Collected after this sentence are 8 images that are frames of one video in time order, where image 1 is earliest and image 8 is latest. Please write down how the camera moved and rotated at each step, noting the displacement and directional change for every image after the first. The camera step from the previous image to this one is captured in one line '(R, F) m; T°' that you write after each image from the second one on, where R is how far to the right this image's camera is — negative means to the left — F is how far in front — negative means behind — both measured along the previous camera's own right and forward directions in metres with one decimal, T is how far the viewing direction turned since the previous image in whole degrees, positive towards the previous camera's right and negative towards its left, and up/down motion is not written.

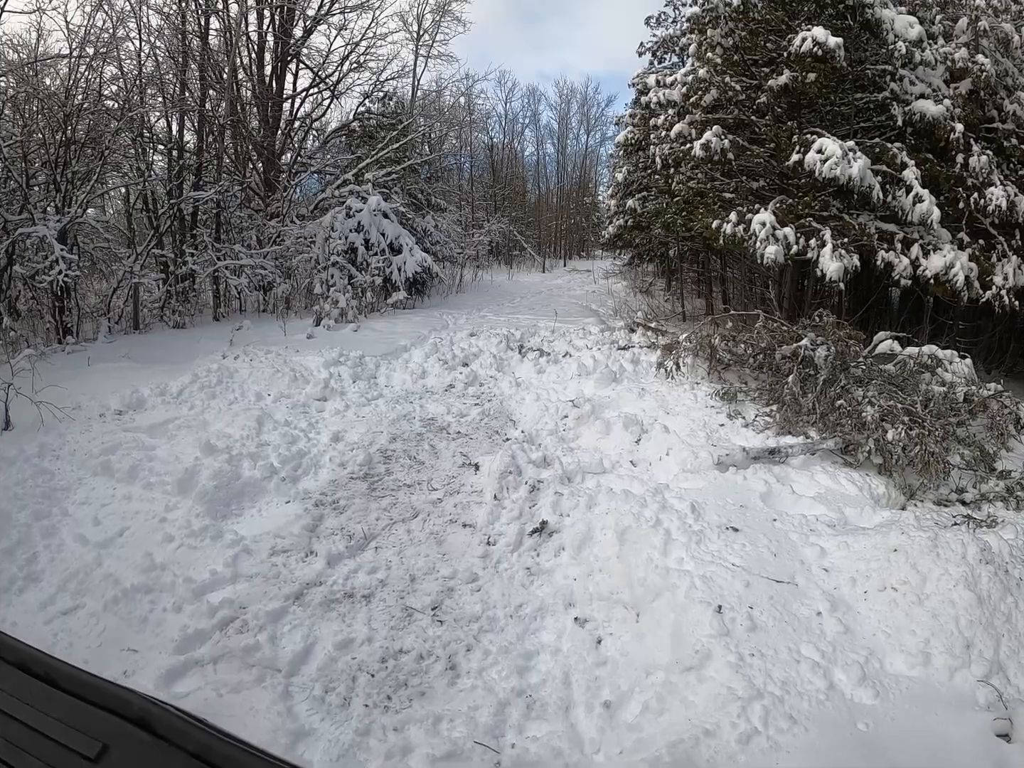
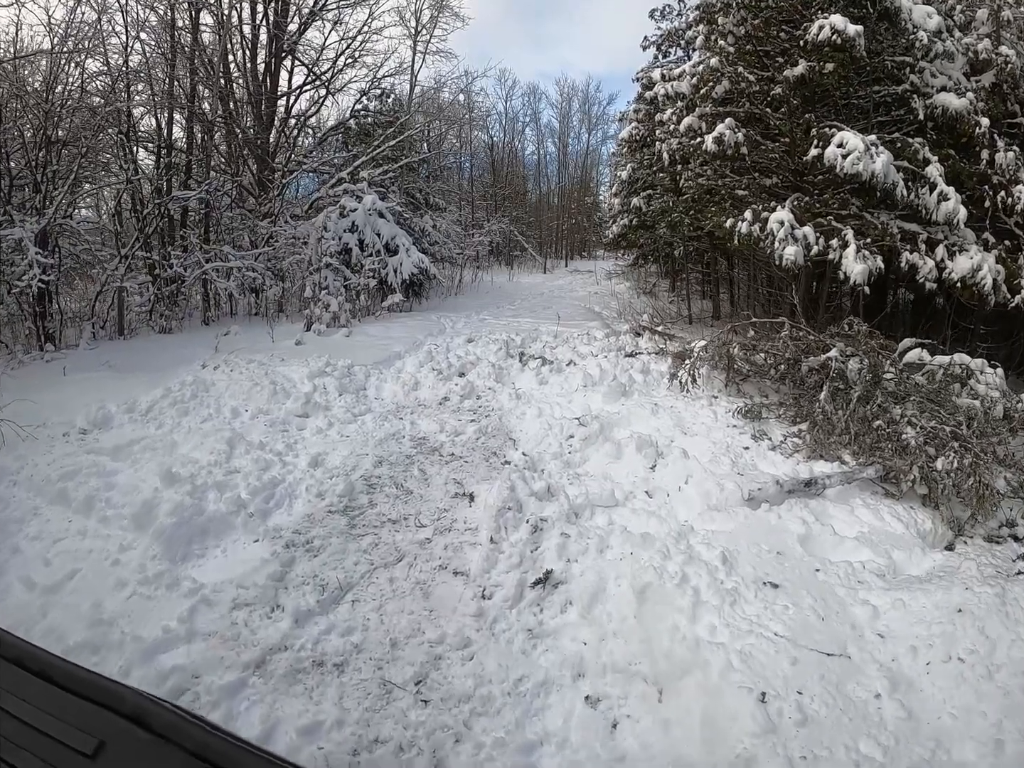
(0.0, +0.6) m; 0°
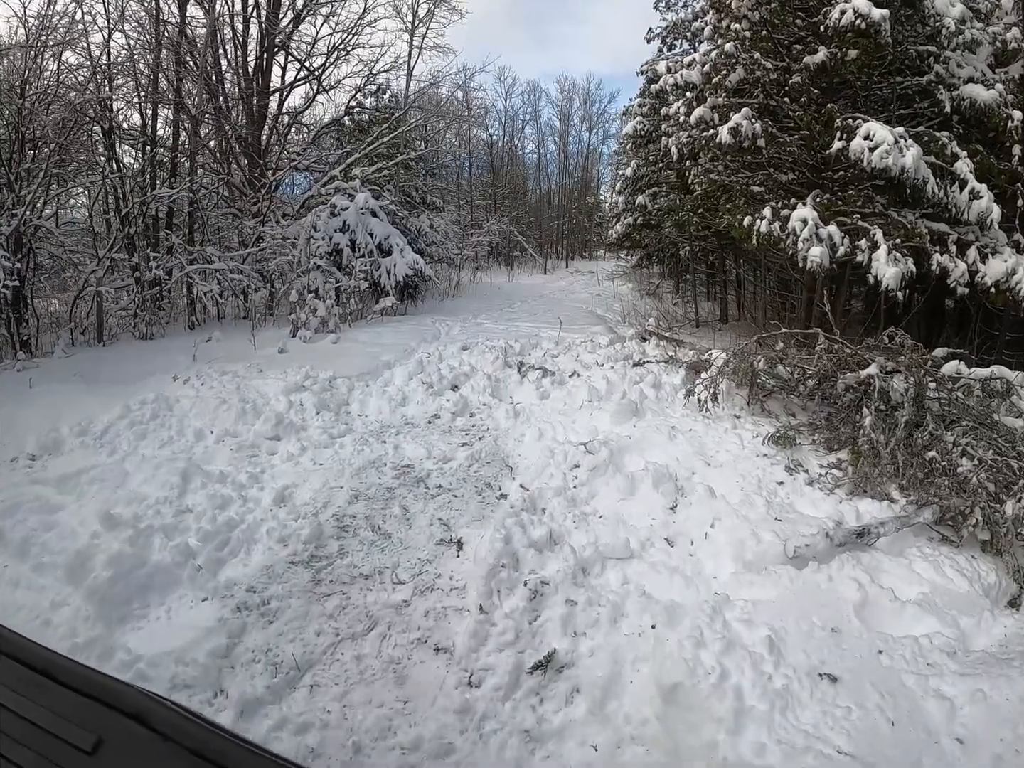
(0.0, +0.7) m; 0°
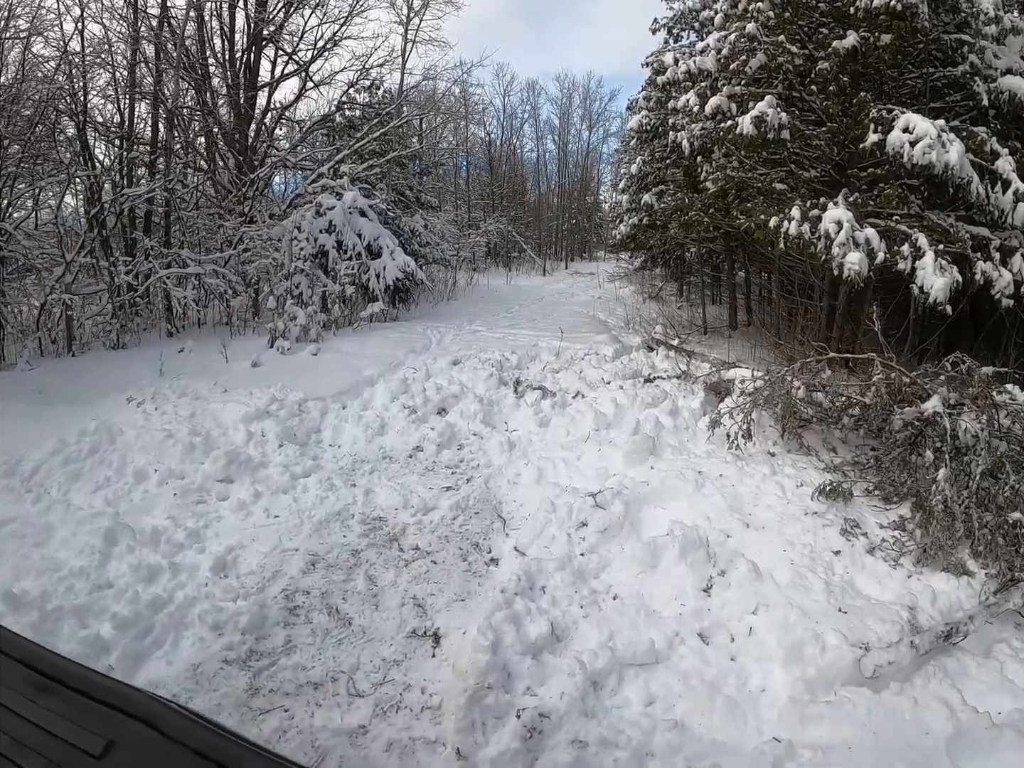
(0.0, +0.8) m; 0°
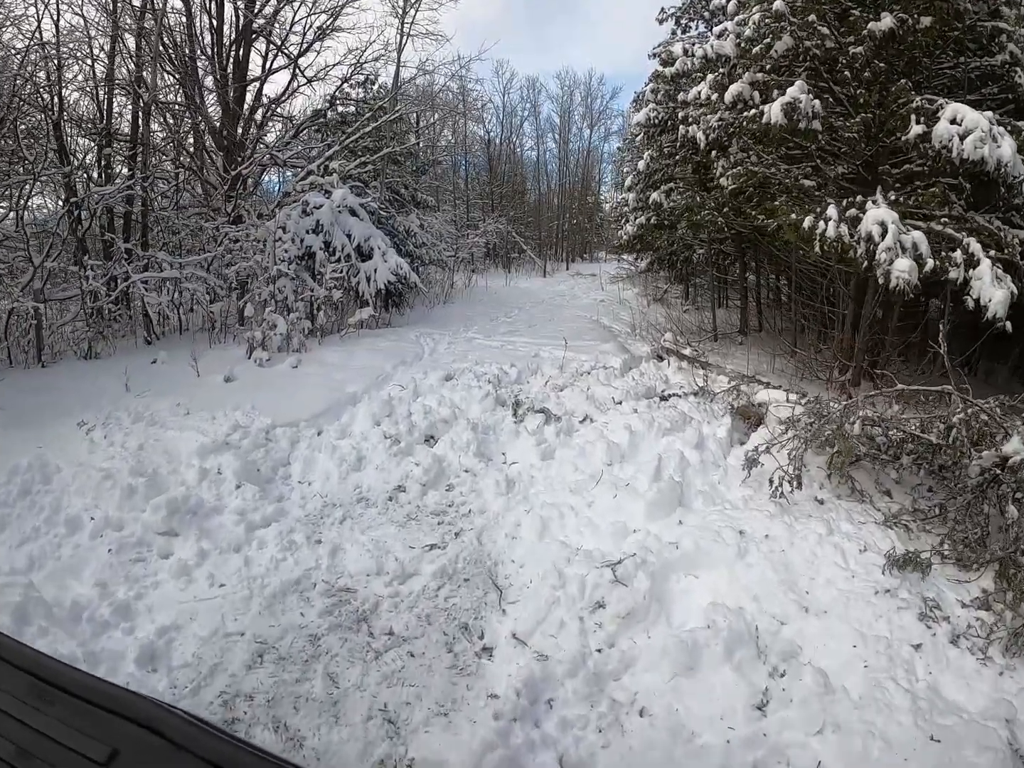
(0.0, +0.8) m; 0°
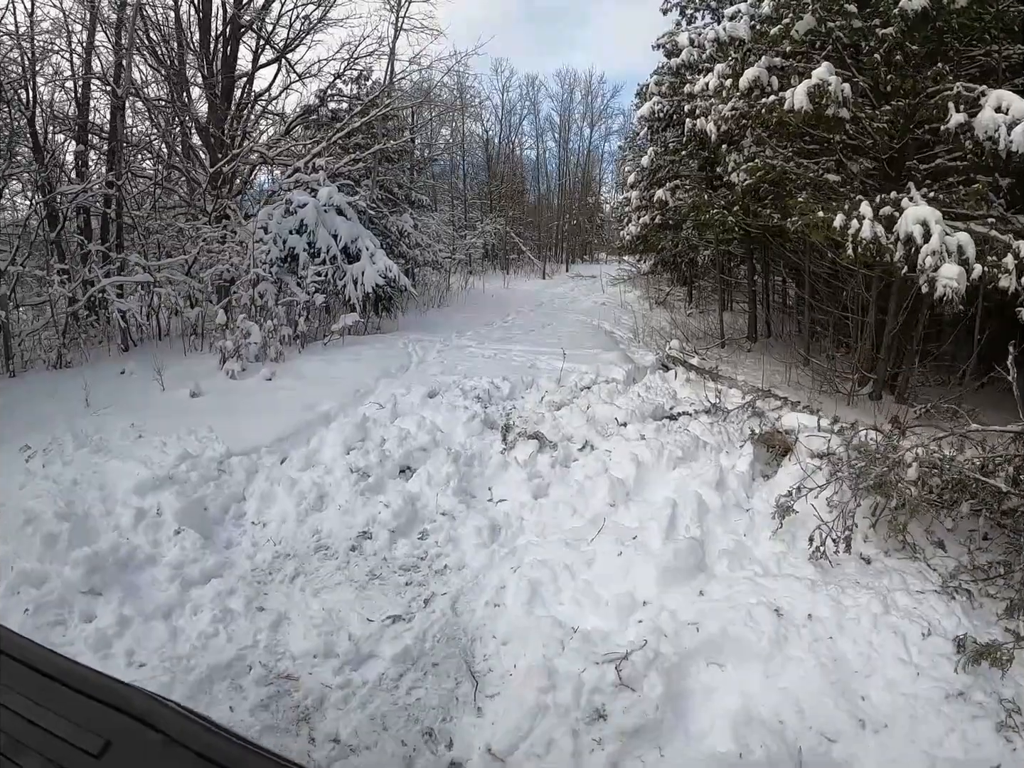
(+0.1, +0.7) m; 0°
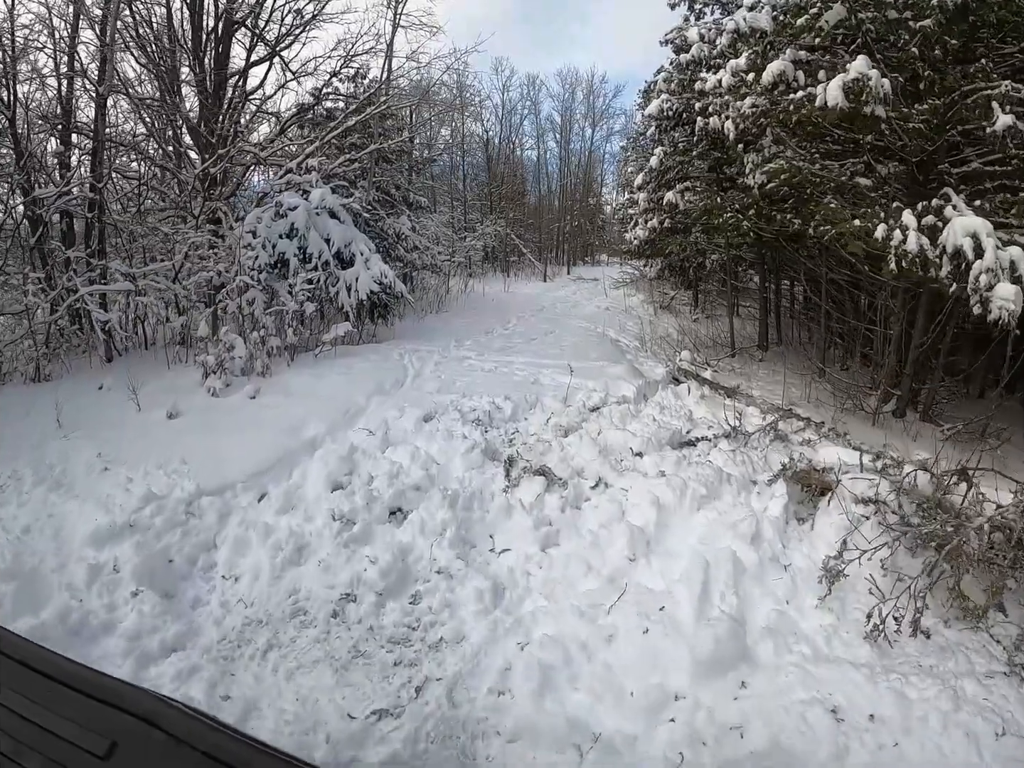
(0.0, +0.5) m; 0°
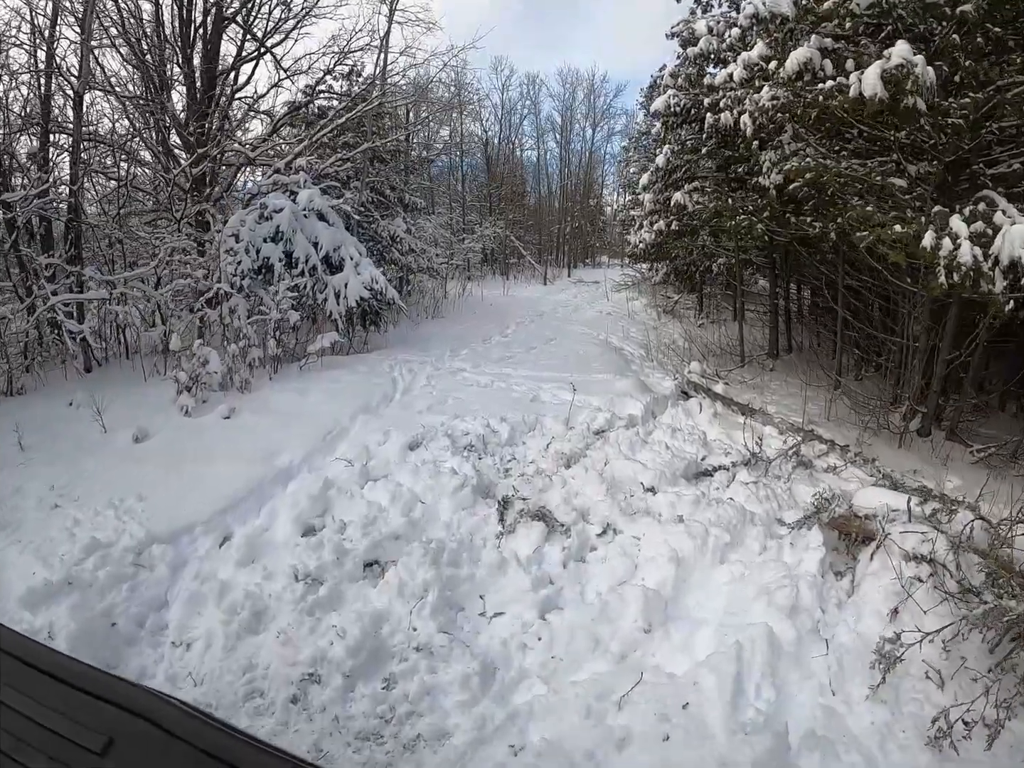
(0.0, +0.6) m; 0°
